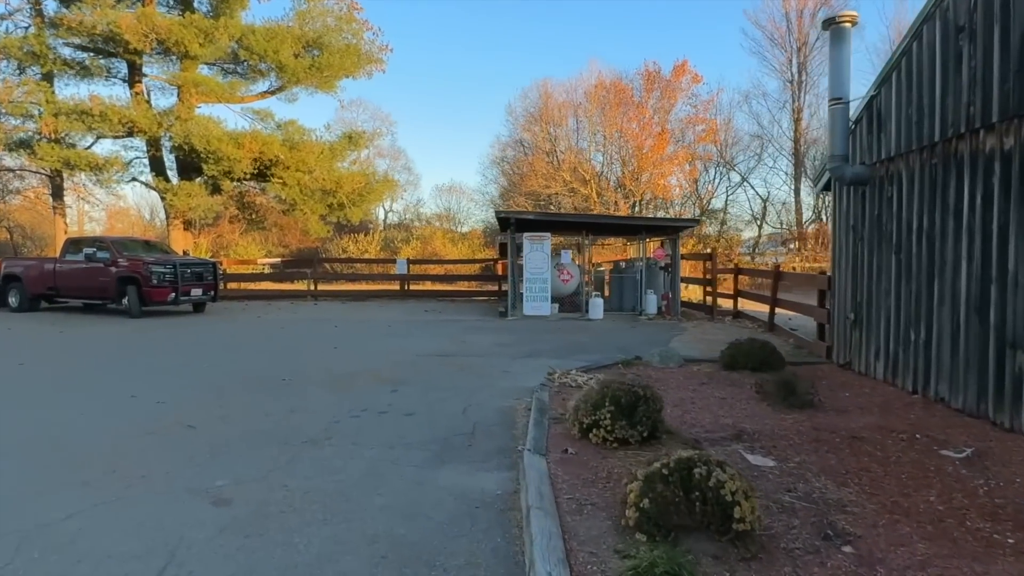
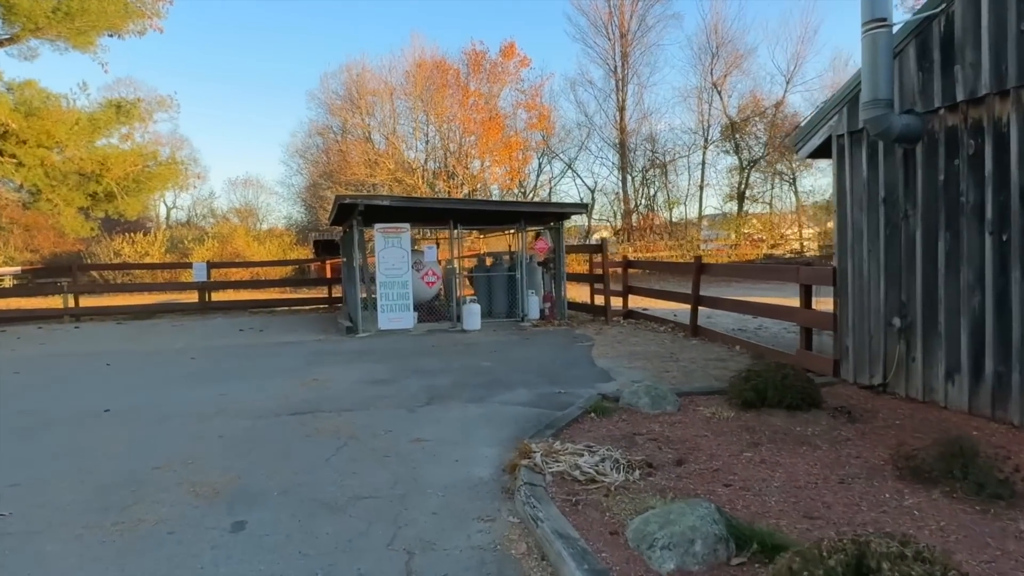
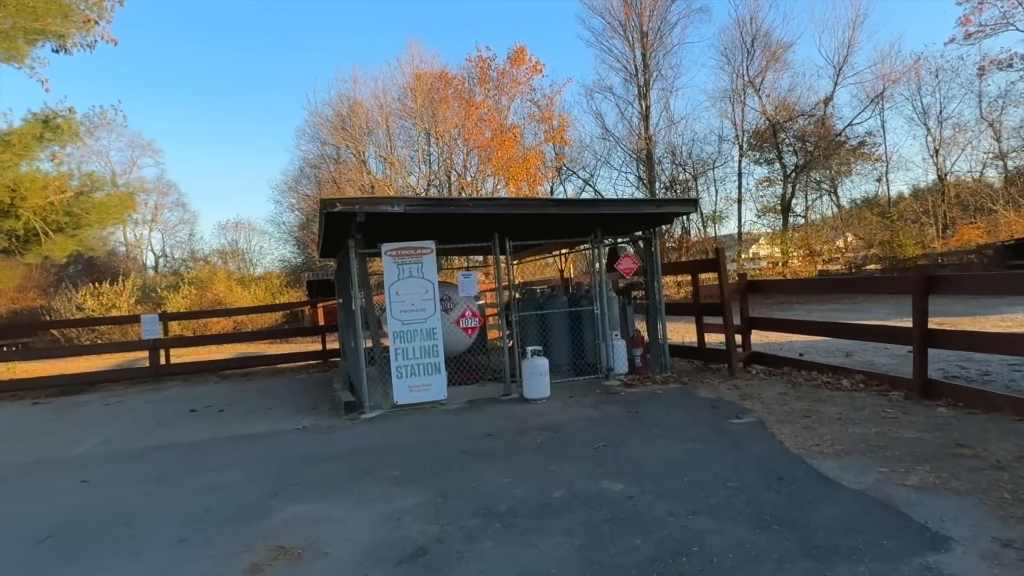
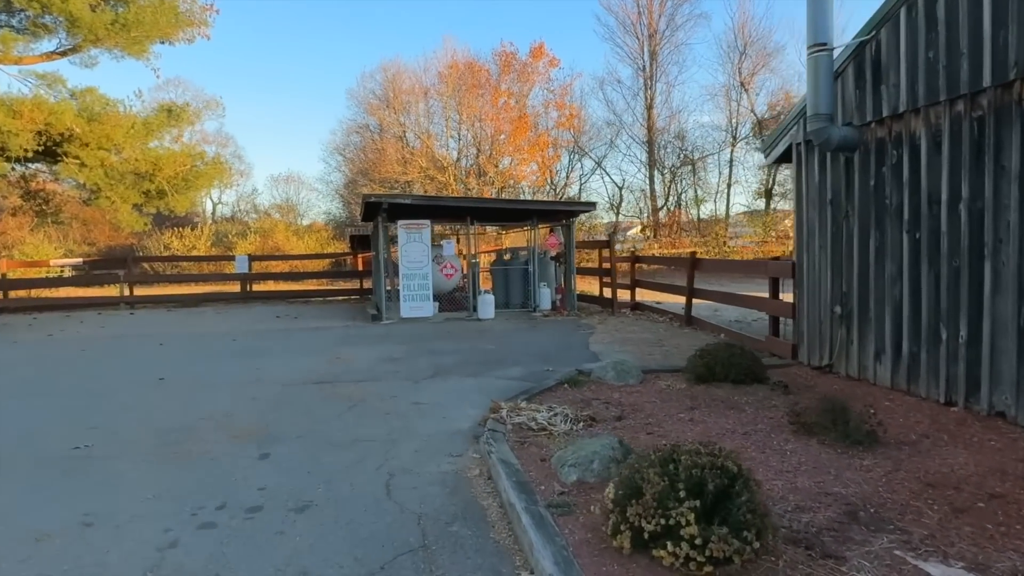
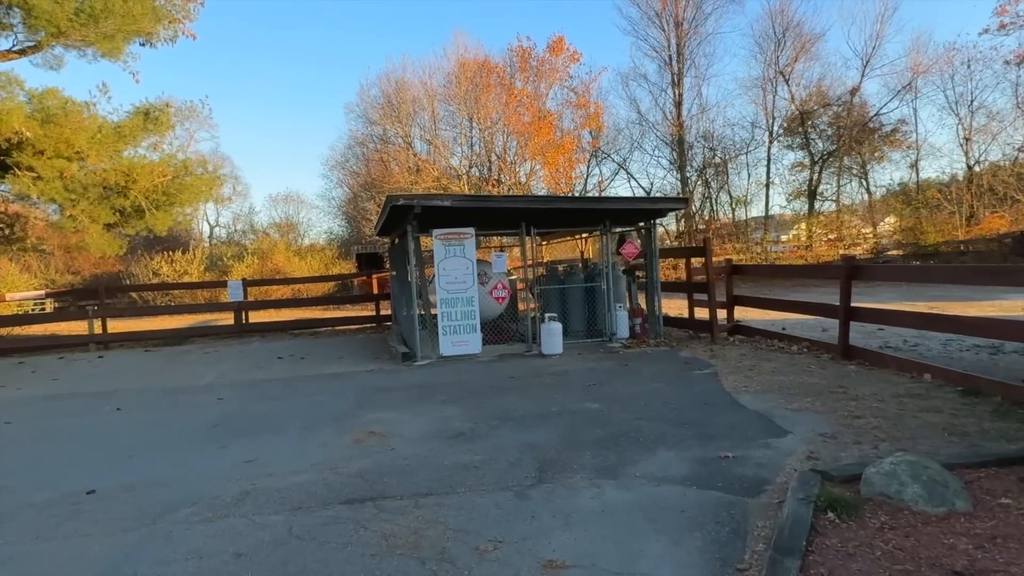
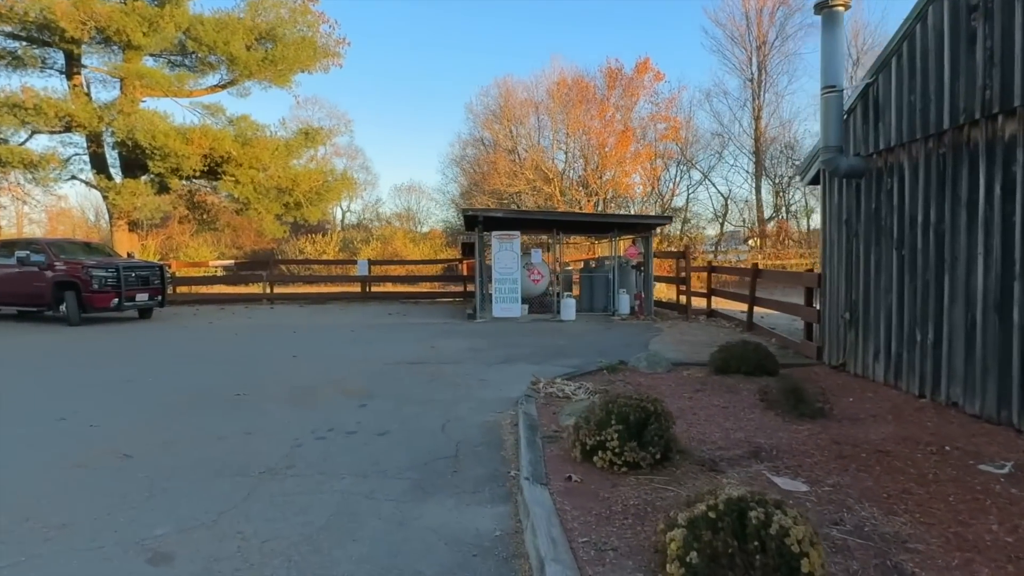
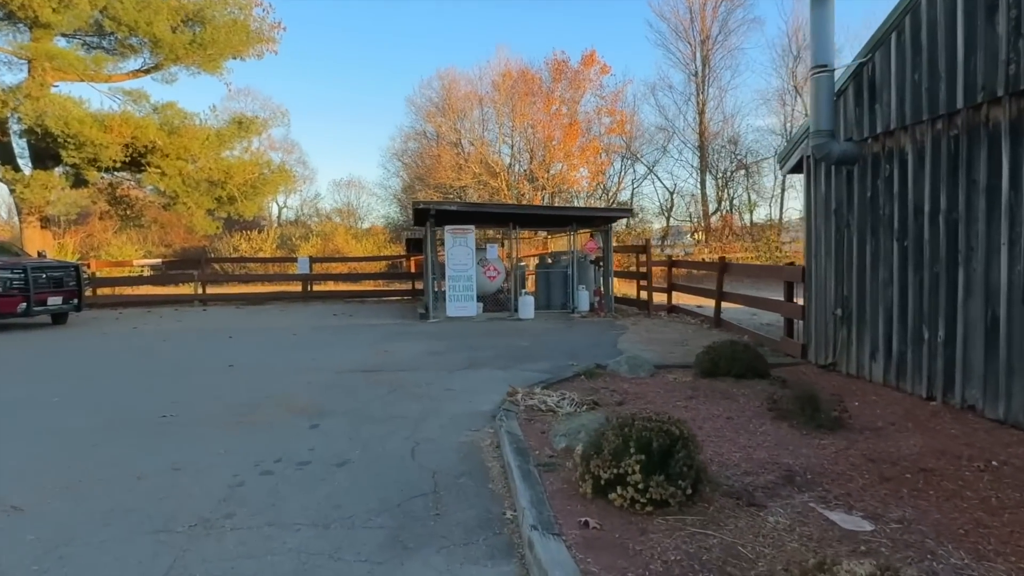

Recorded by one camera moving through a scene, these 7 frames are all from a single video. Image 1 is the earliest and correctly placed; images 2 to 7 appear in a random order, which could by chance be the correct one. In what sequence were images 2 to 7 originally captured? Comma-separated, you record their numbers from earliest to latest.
6, 7, 4, 2, 5, 3
